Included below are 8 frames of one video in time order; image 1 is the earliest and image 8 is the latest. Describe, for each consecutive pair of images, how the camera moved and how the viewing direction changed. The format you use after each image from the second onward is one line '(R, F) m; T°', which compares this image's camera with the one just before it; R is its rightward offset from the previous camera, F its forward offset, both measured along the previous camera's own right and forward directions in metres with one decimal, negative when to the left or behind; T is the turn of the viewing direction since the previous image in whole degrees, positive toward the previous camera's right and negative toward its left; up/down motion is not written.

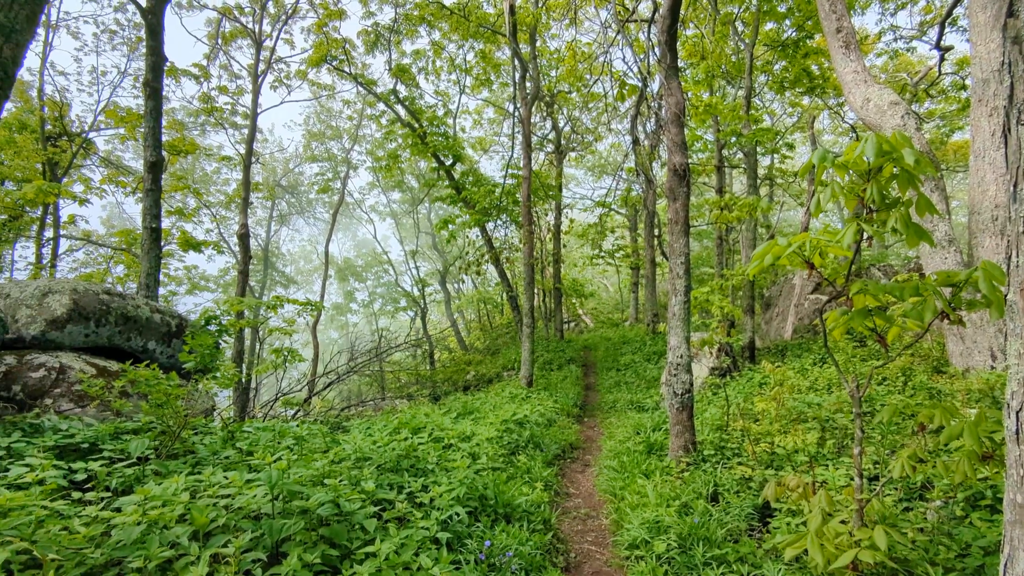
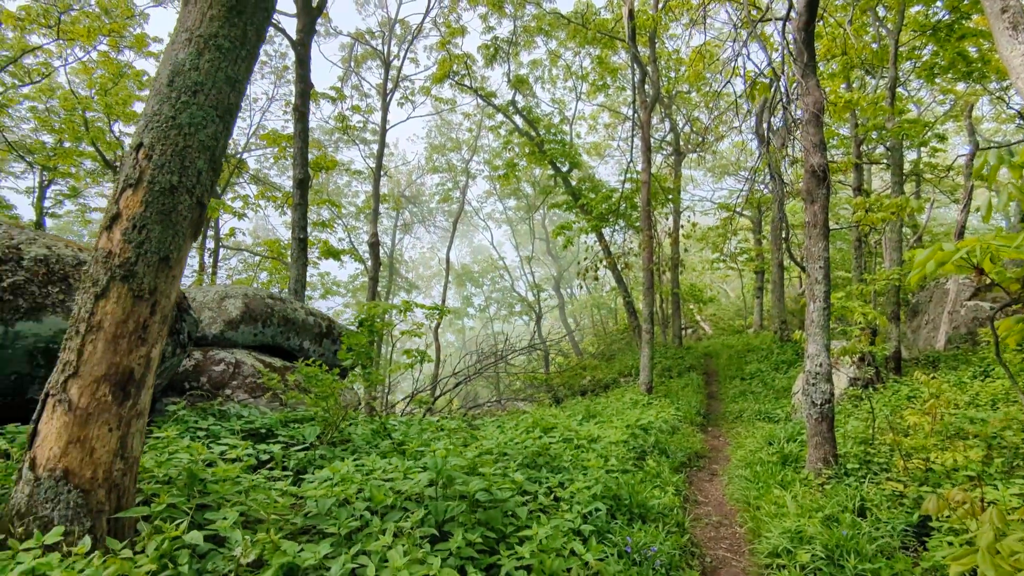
(-0.5, -0.2) m; -9°
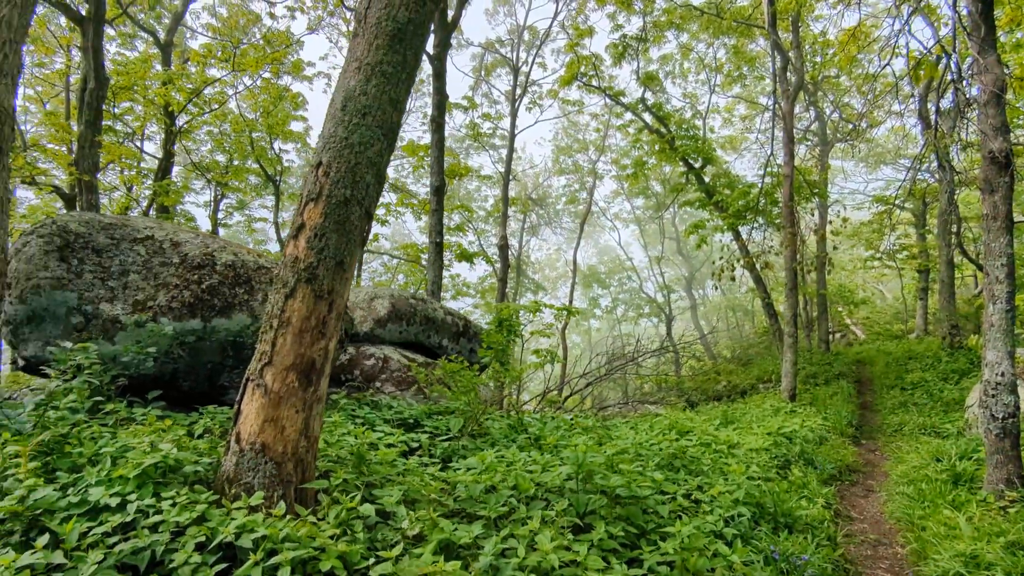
(-0.4, -0.1) m; -11°
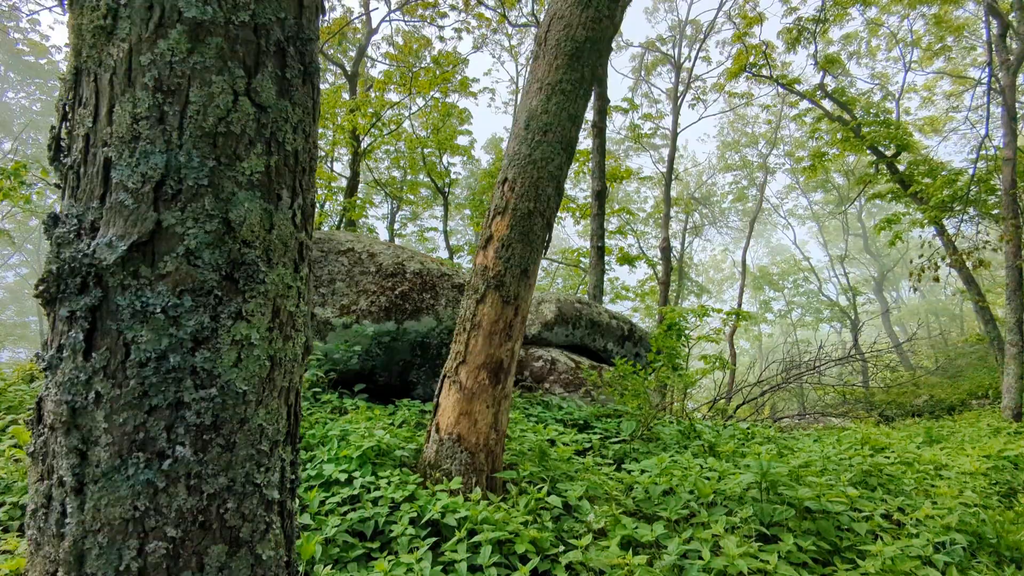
(-0.6, -0.2) m; -13°
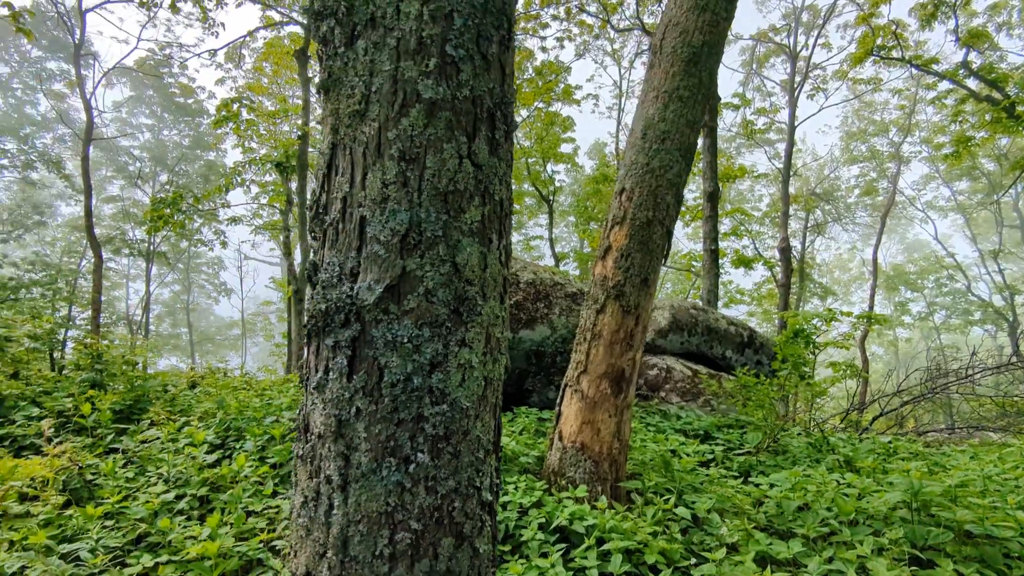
(-0.5, 0.0) m; -8°
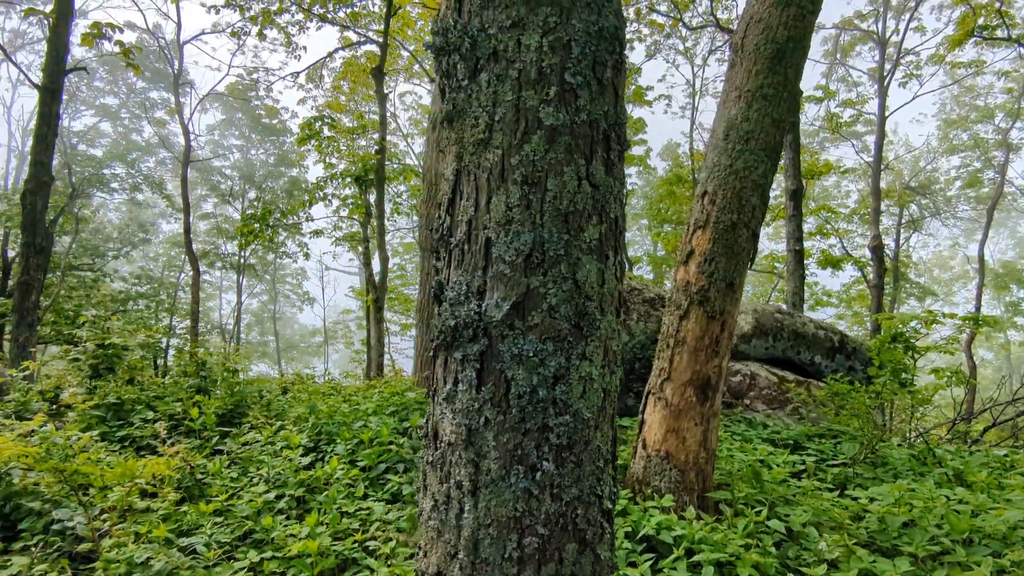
(-0.3, 0.0) m; -5°
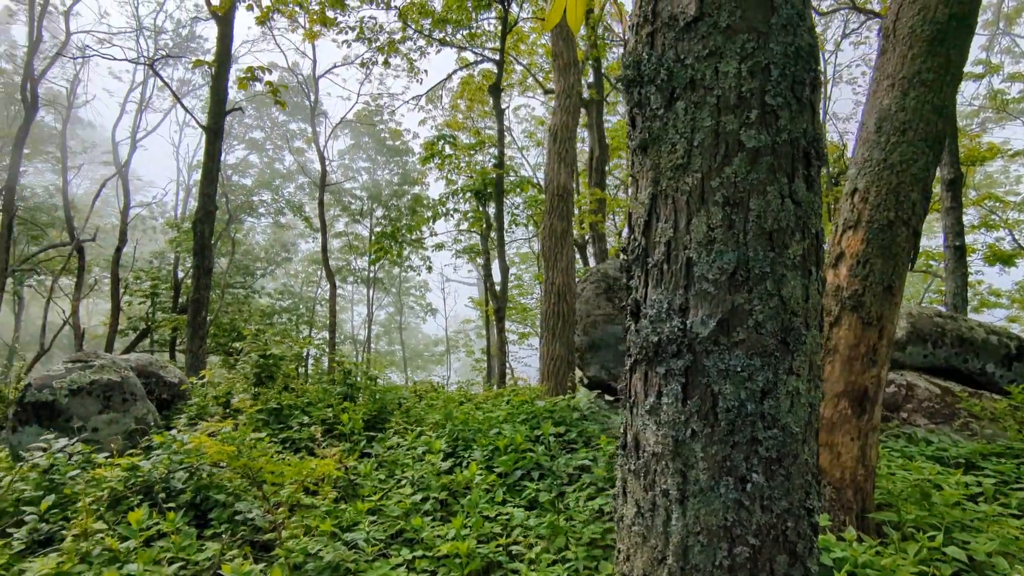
(-0.5, -0.1) m; -9°
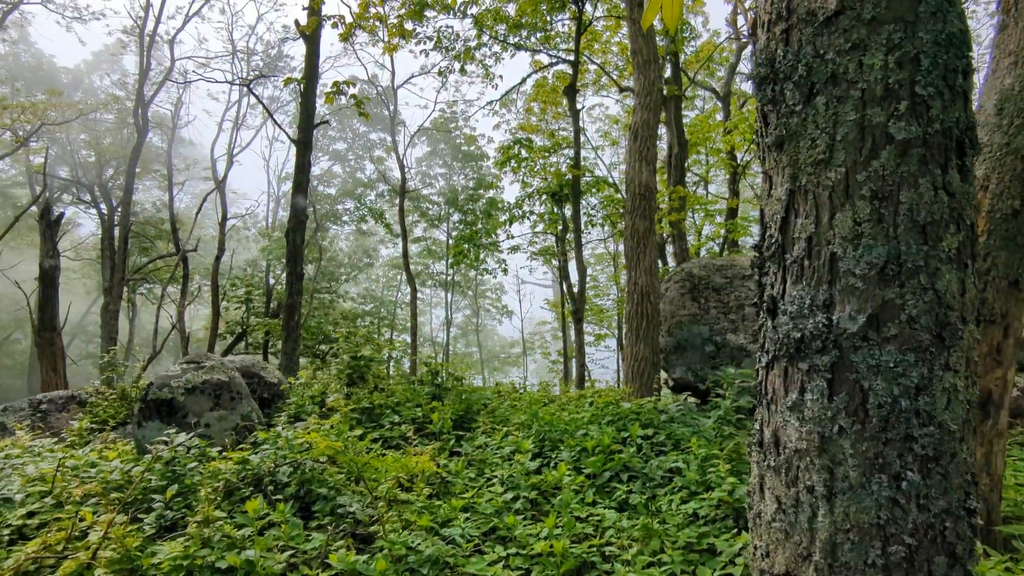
(-0.3, -0.1) m; -6°
